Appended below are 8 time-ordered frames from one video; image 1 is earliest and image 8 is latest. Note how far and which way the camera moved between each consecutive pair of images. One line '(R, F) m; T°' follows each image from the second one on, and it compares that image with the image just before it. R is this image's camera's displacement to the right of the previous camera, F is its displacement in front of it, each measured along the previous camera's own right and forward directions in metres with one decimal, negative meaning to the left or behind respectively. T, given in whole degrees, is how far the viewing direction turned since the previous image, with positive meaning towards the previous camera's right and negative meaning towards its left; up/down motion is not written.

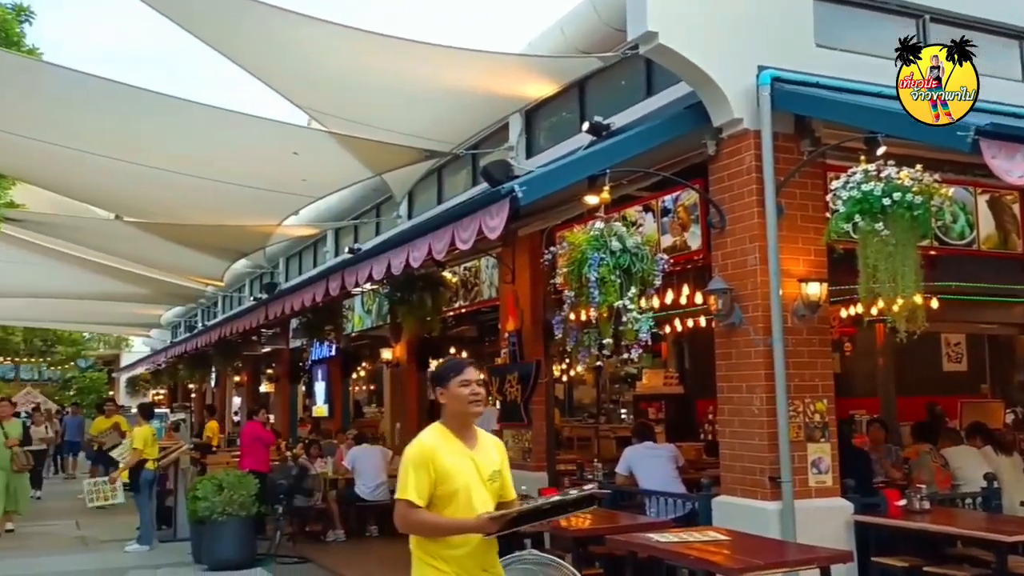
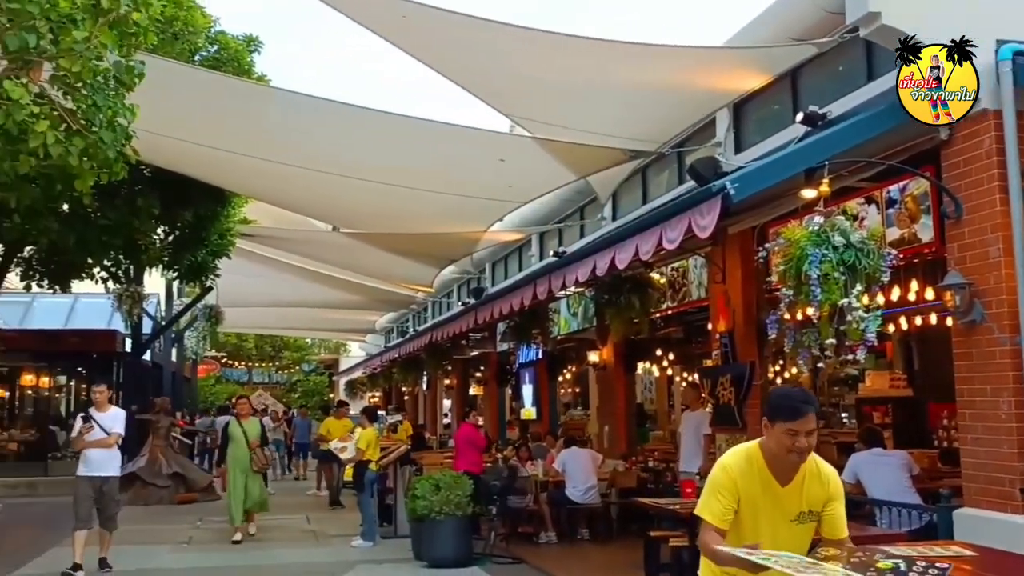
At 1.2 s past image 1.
(-0.6, 0.0) m; -10°
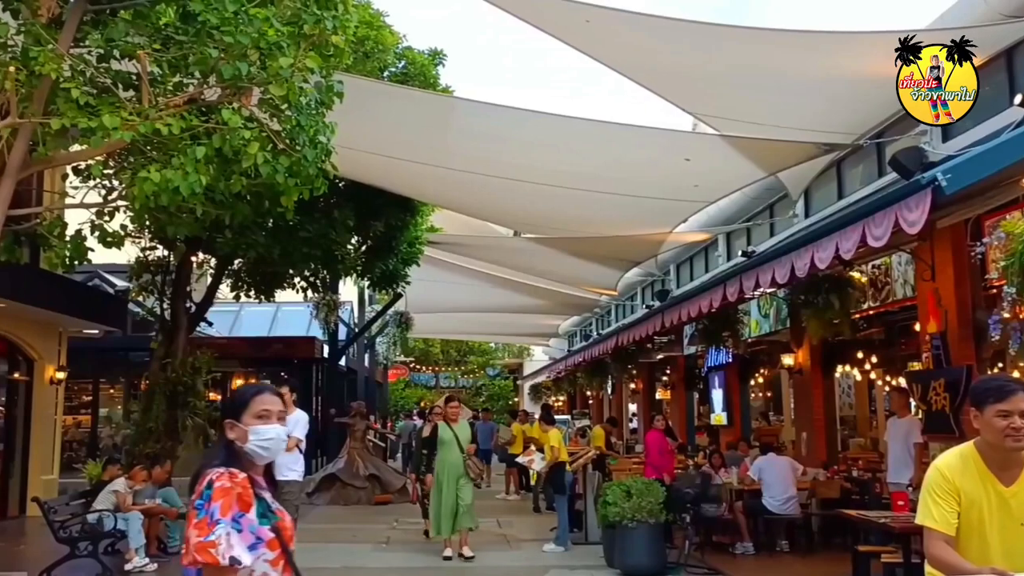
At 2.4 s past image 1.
(-0.6, 0.0) m; -9°
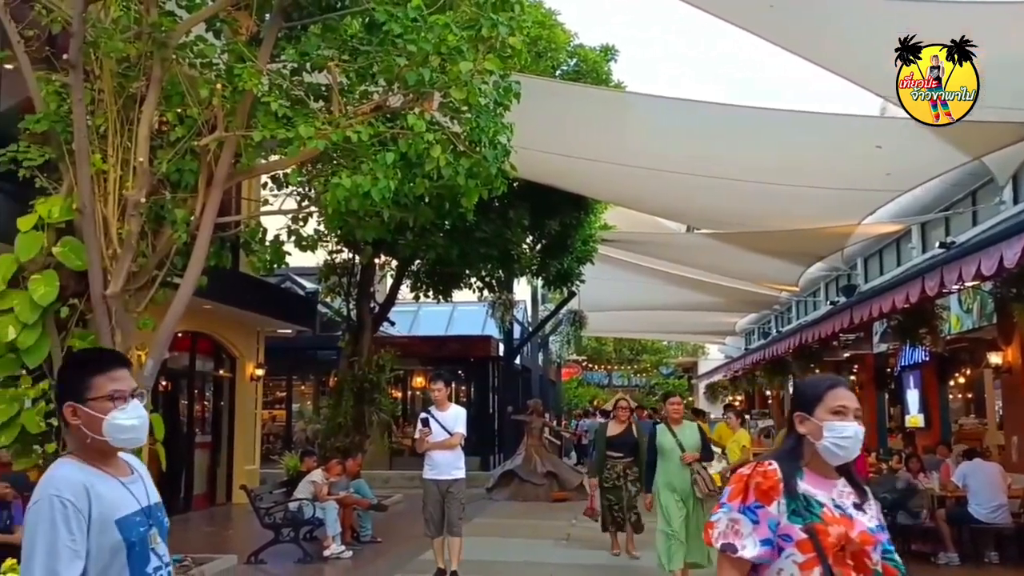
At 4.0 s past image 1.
(-0.5, 0.0) m; -9°
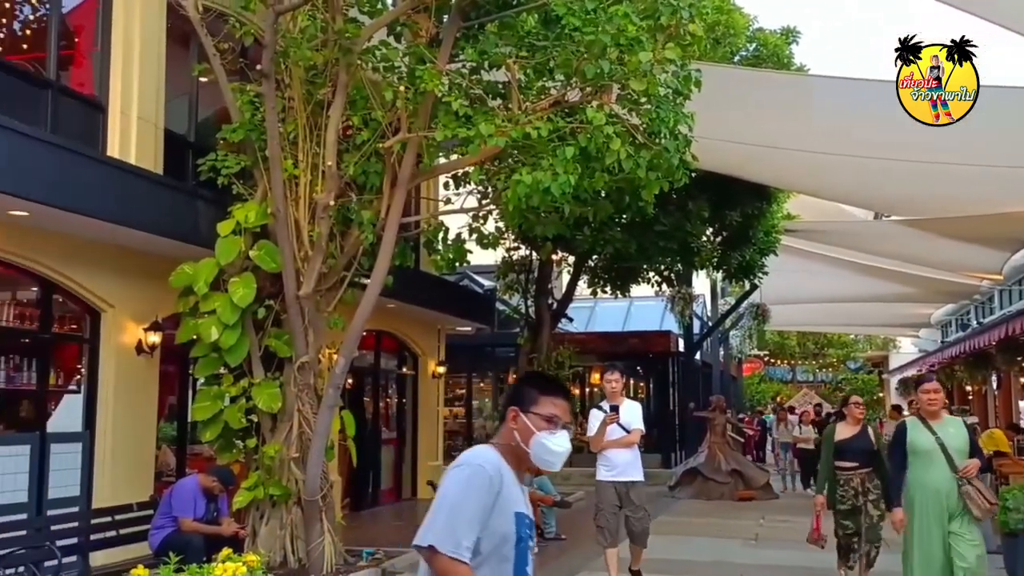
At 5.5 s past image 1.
(-1.0, +0.1) m; -7°
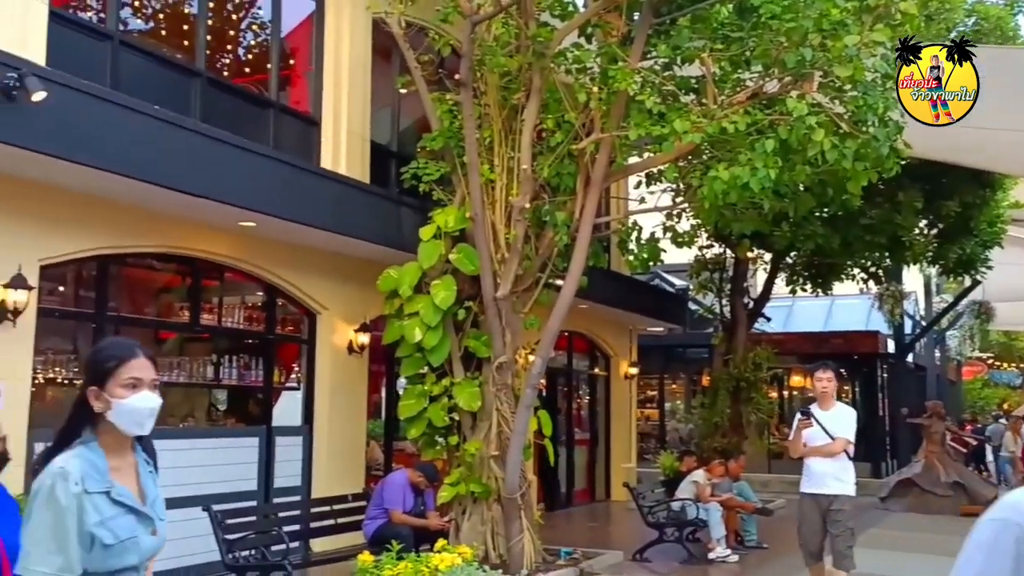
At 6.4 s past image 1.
(-0.4, 0.0) m; -11°
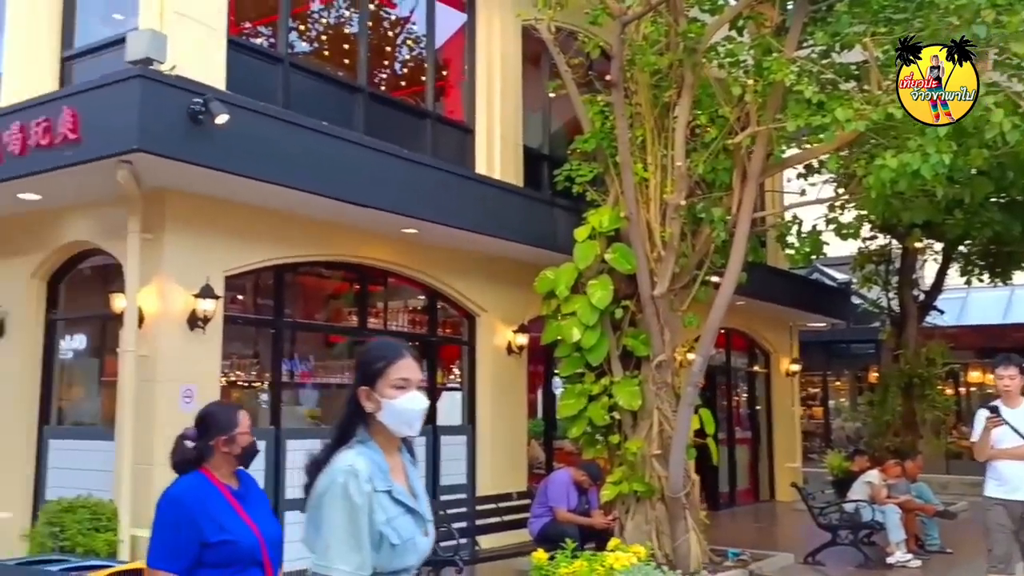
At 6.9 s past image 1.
(-0.5, -0.1) m; -8°
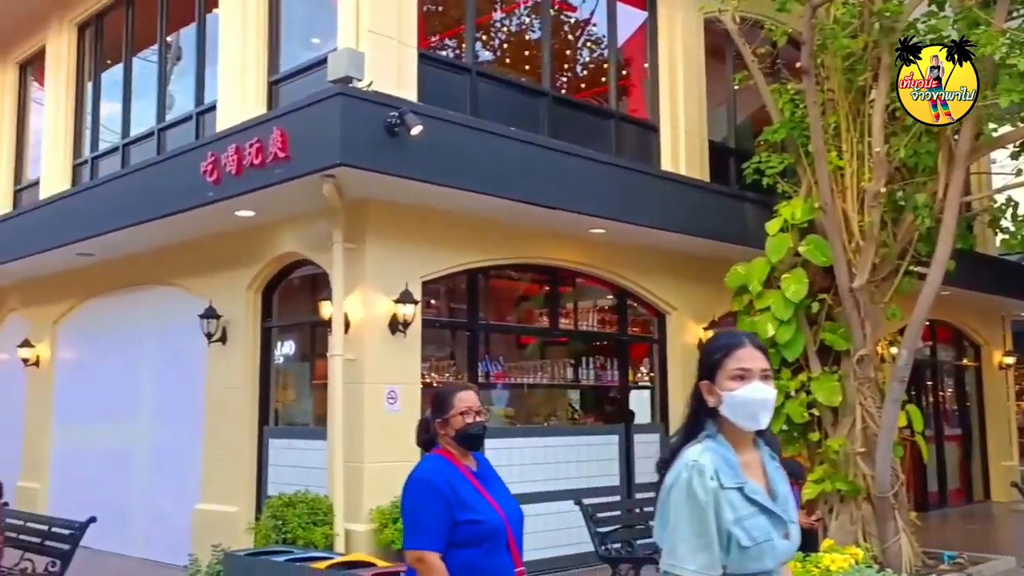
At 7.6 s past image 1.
(-0.8, -0.1) m; -8°
